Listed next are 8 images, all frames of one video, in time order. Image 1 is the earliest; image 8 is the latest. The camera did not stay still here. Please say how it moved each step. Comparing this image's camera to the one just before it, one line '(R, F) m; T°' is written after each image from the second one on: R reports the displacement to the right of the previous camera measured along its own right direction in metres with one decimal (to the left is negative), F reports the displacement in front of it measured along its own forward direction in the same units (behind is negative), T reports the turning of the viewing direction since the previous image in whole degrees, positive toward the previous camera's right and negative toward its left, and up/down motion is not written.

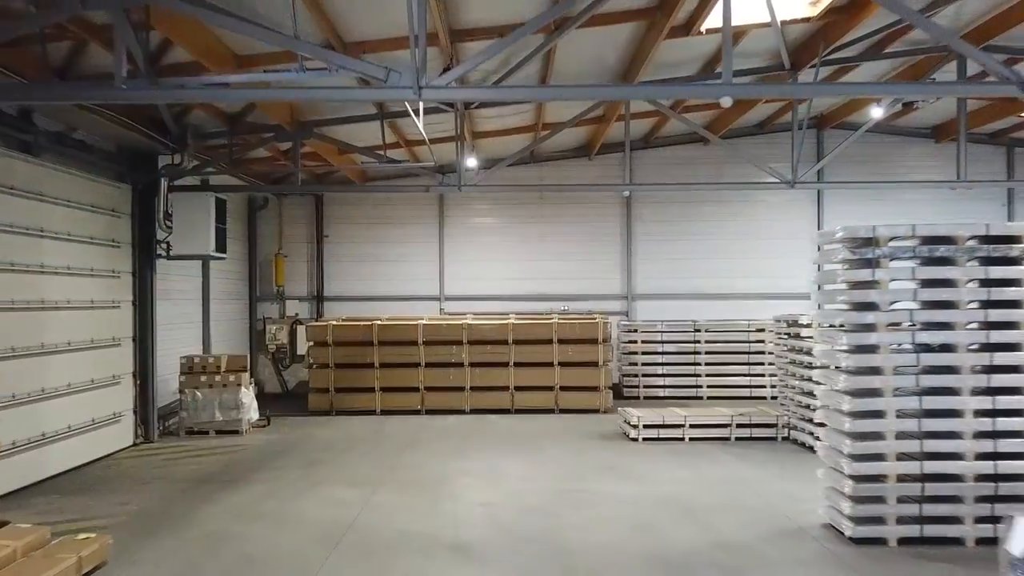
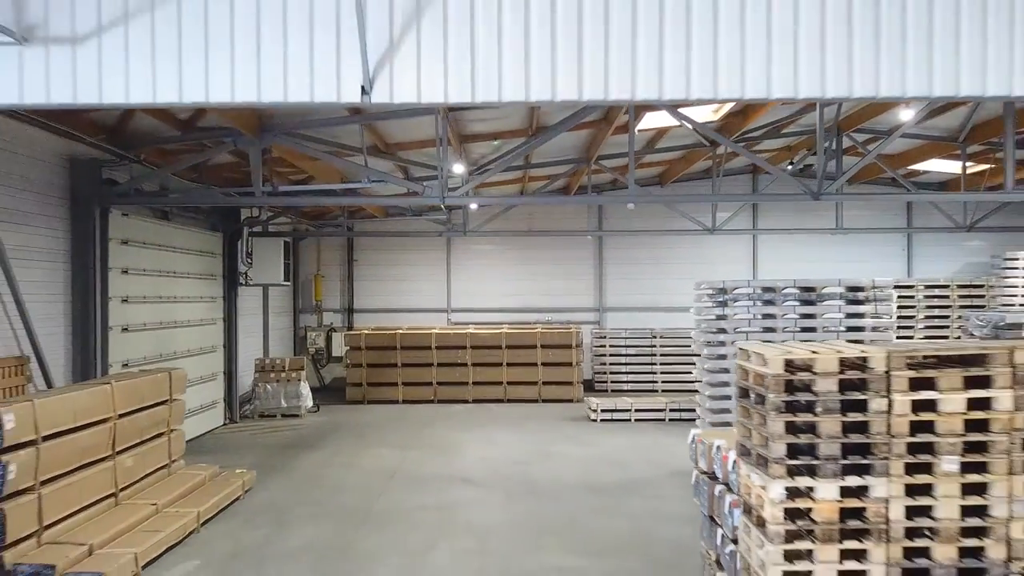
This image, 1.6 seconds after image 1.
(+0.1, -3.7) m; 0°
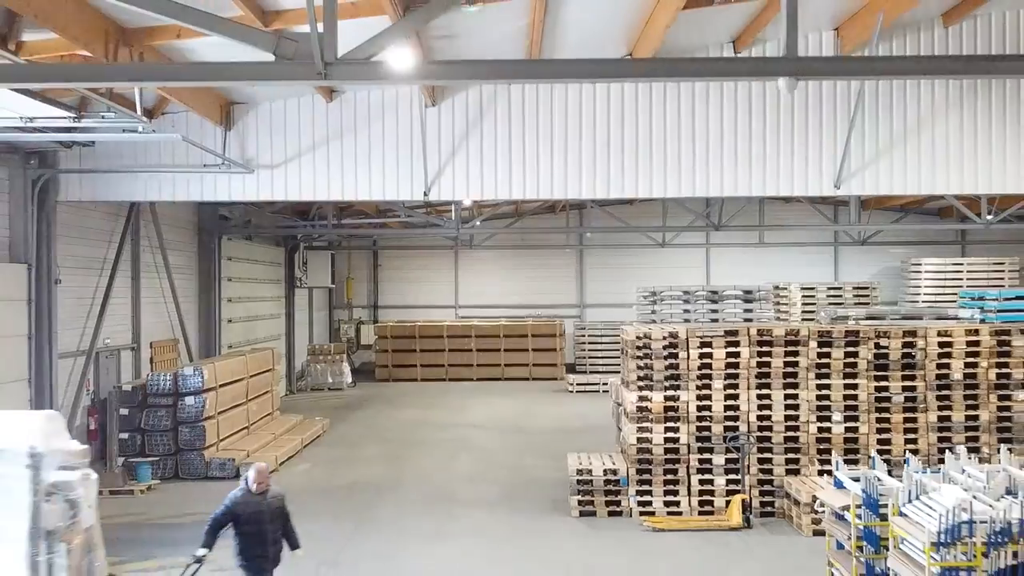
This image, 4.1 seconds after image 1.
(+0.1, -4.2) m; 0°
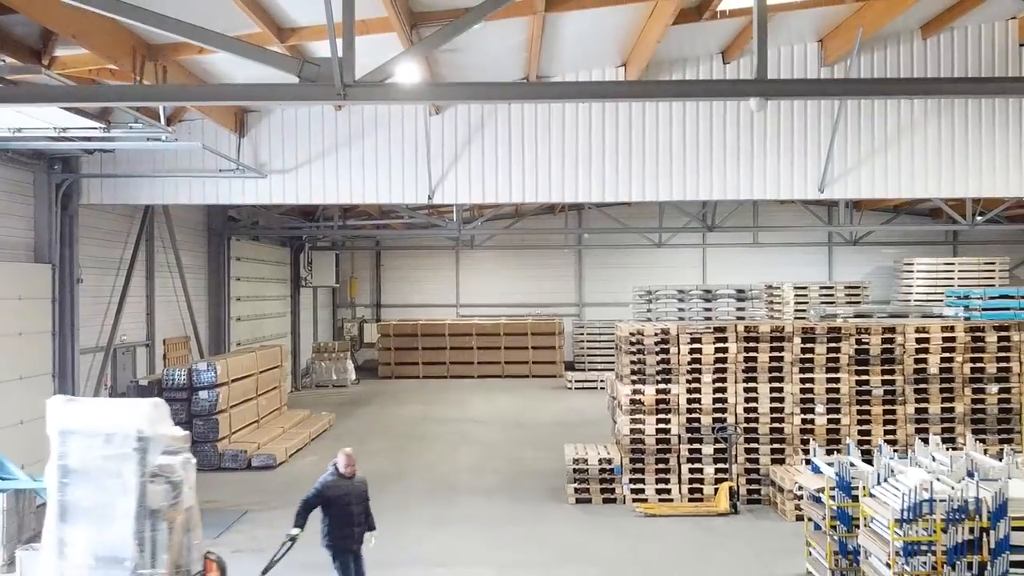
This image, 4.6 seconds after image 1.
(0.0, -0.5) m; 0°
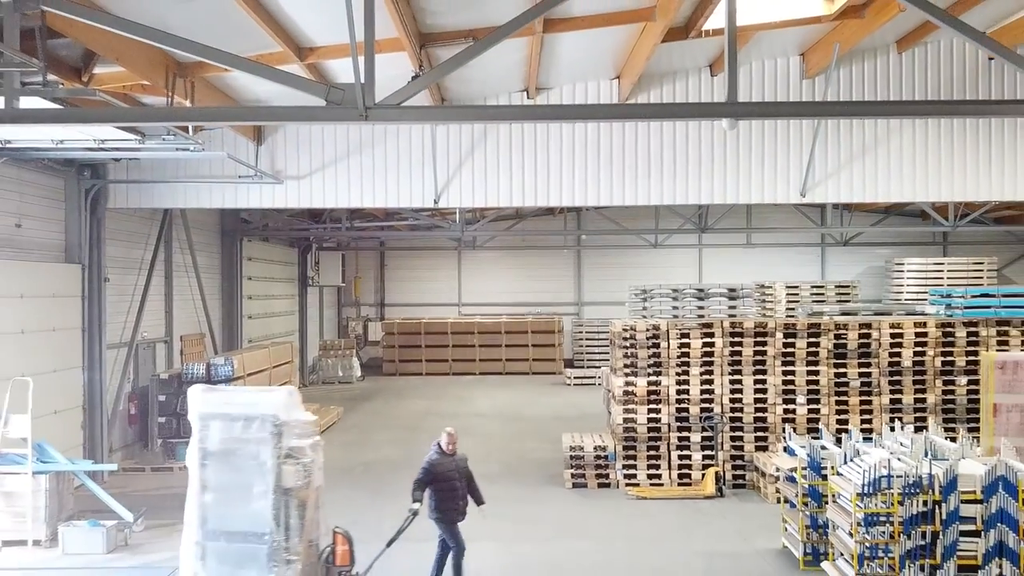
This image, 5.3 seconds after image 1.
(0.0, -0.6) m; 0°
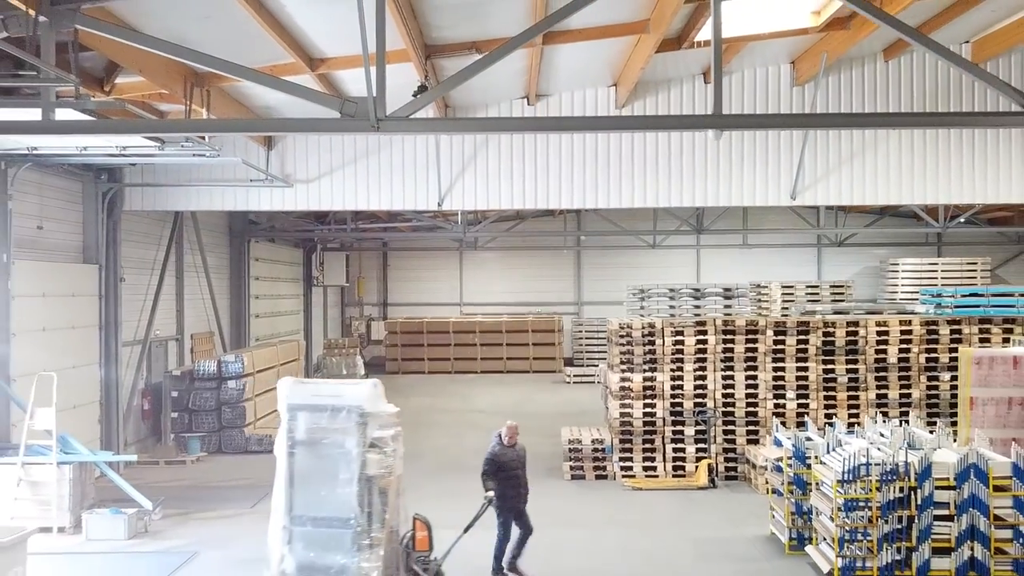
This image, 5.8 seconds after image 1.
(0.0, -0.4) m; 0°
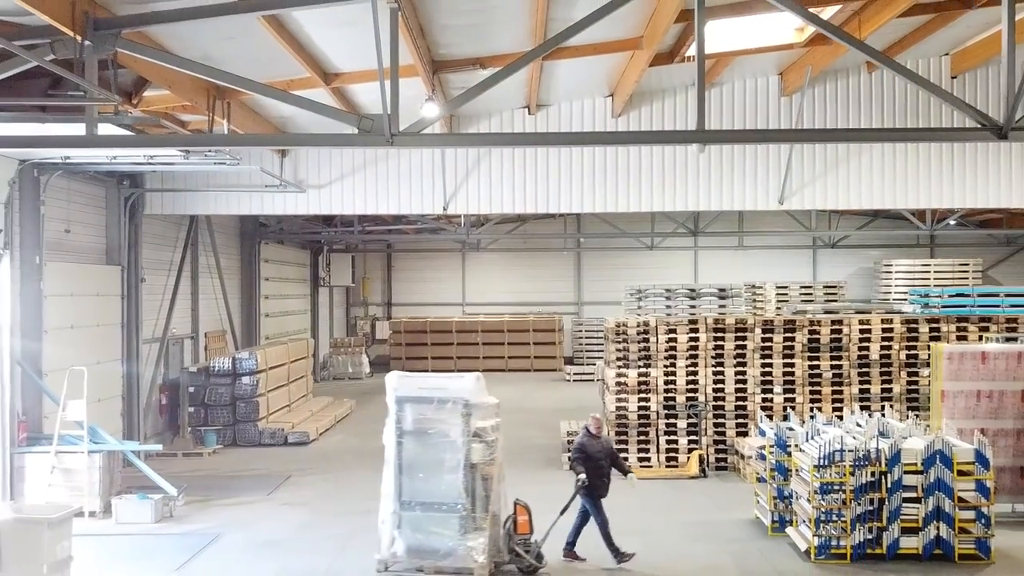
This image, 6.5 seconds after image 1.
(0.0, -0.5) m; 0°
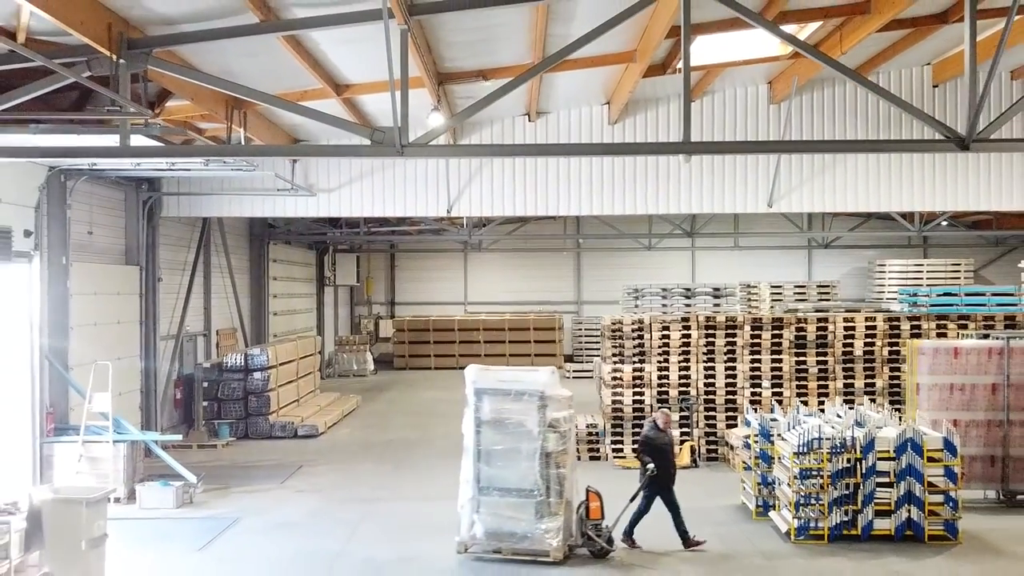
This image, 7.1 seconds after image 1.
(0.0, -0.5) m; 0°
